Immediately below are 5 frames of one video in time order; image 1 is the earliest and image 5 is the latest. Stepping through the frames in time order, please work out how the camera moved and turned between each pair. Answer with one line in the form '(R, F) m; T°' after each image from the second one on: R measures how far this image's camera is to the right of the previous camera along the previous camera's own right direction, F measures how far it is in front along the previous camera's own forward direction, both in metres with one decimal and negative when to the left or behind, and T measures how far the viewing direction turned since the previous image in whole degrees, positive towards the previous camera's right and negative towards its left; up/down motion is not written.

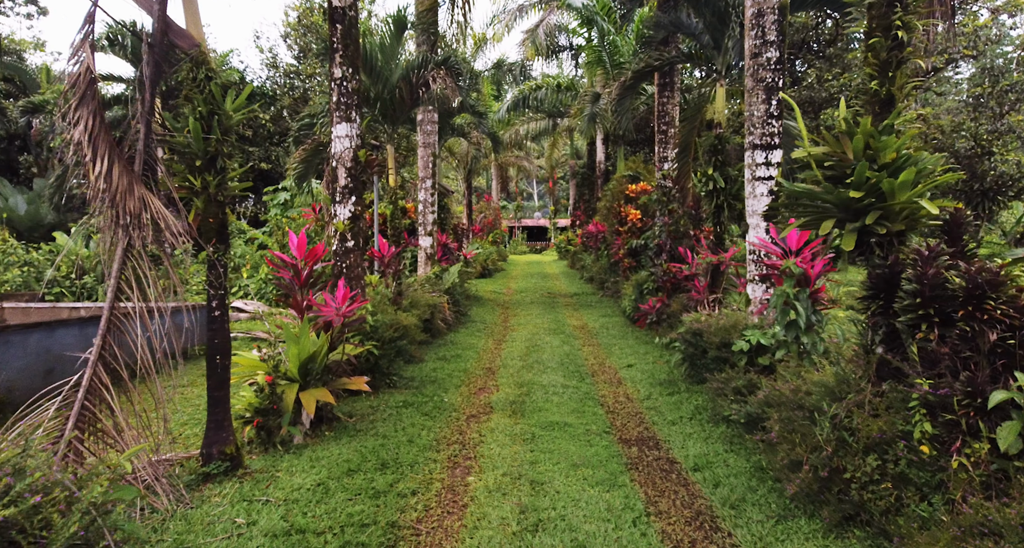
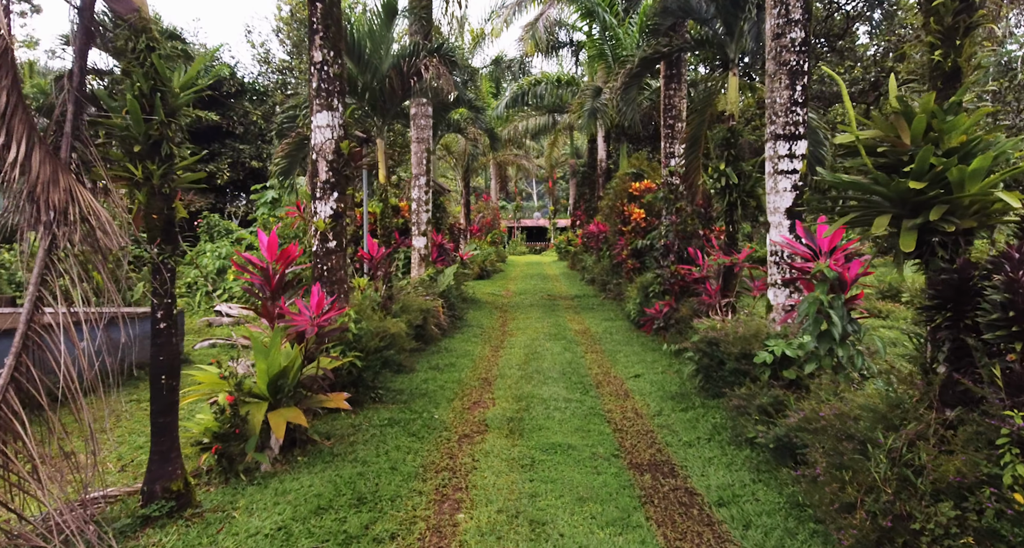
(0.0, +0.5) m; 0°
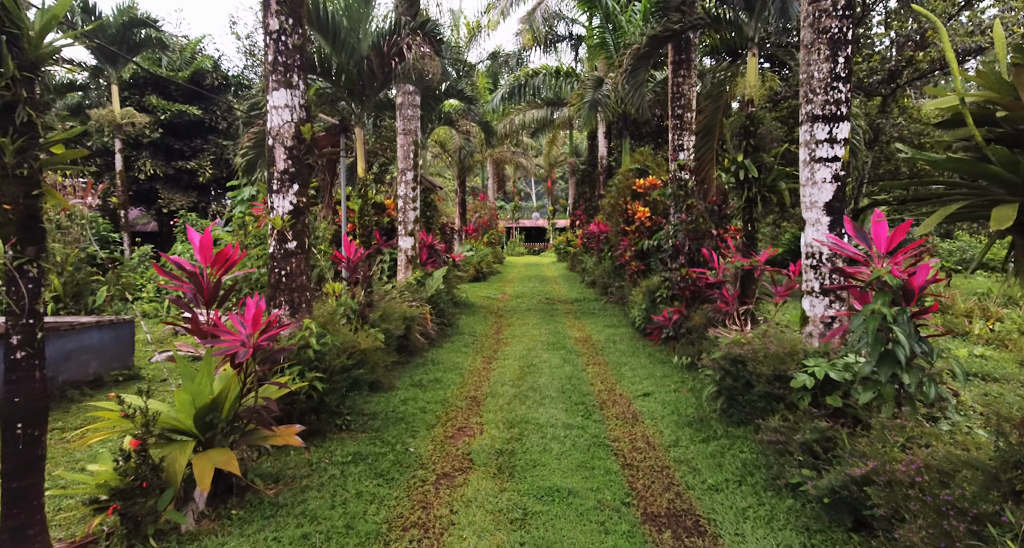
(+0.1, +0.7) m; 0°
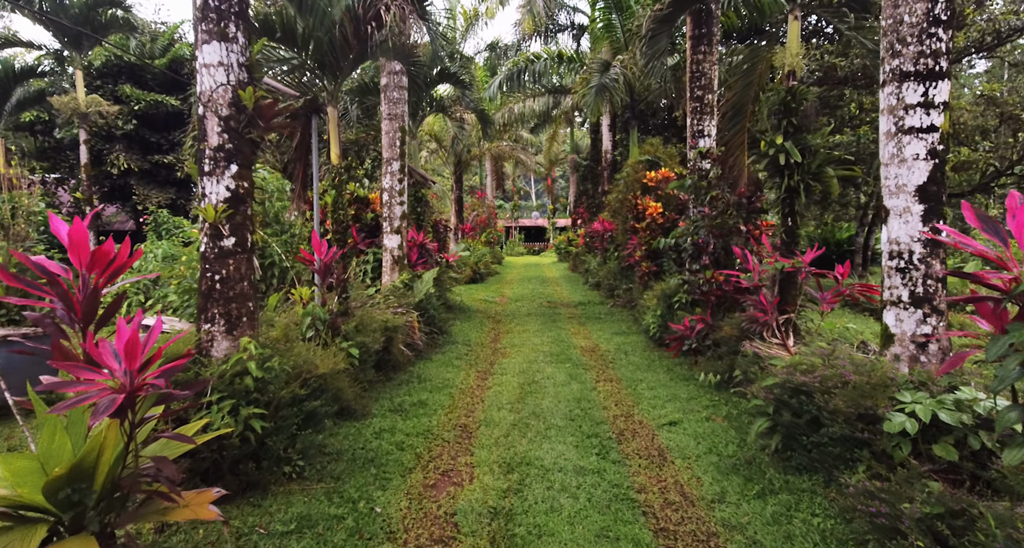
(0.0, +0.9) m; 0°
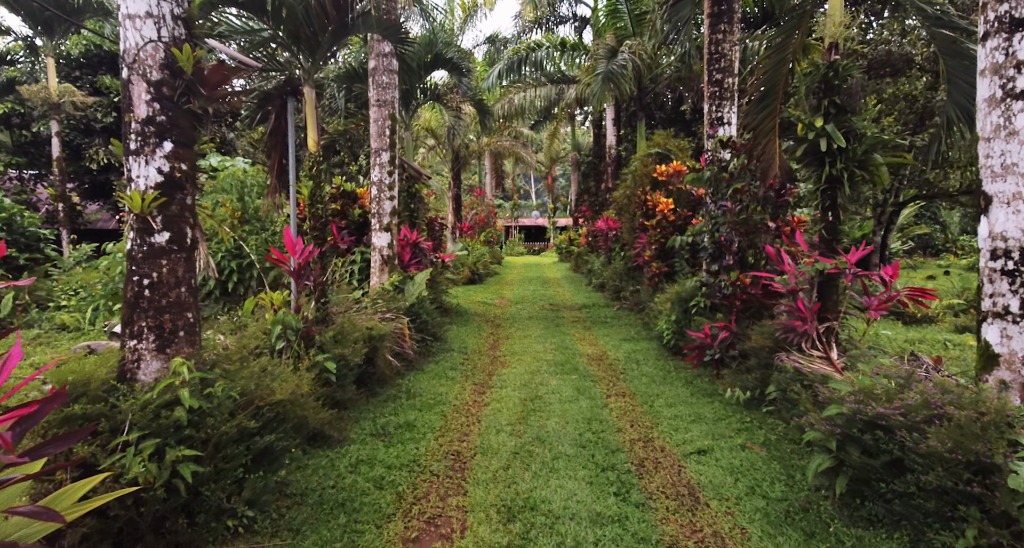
(0.0, +0.6) m; 0°
